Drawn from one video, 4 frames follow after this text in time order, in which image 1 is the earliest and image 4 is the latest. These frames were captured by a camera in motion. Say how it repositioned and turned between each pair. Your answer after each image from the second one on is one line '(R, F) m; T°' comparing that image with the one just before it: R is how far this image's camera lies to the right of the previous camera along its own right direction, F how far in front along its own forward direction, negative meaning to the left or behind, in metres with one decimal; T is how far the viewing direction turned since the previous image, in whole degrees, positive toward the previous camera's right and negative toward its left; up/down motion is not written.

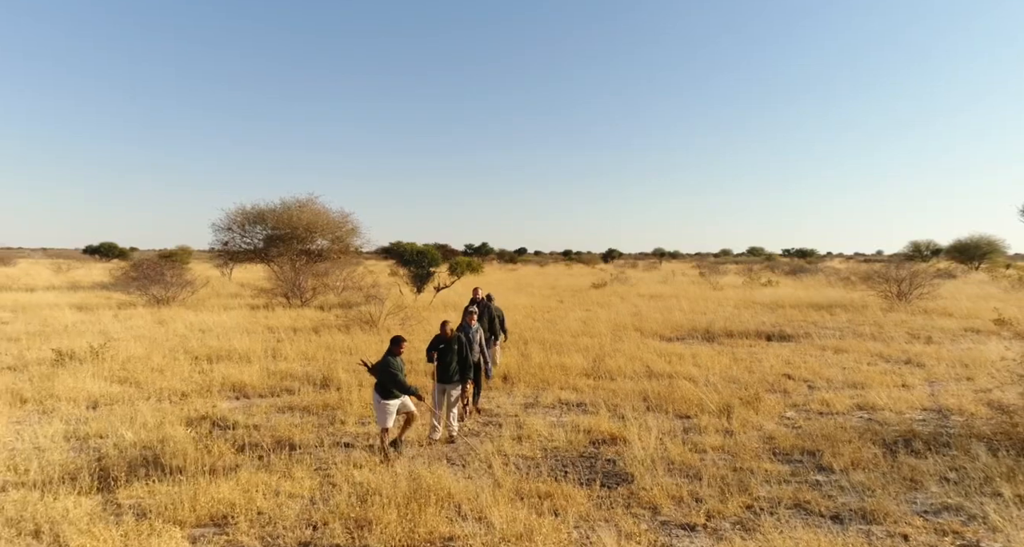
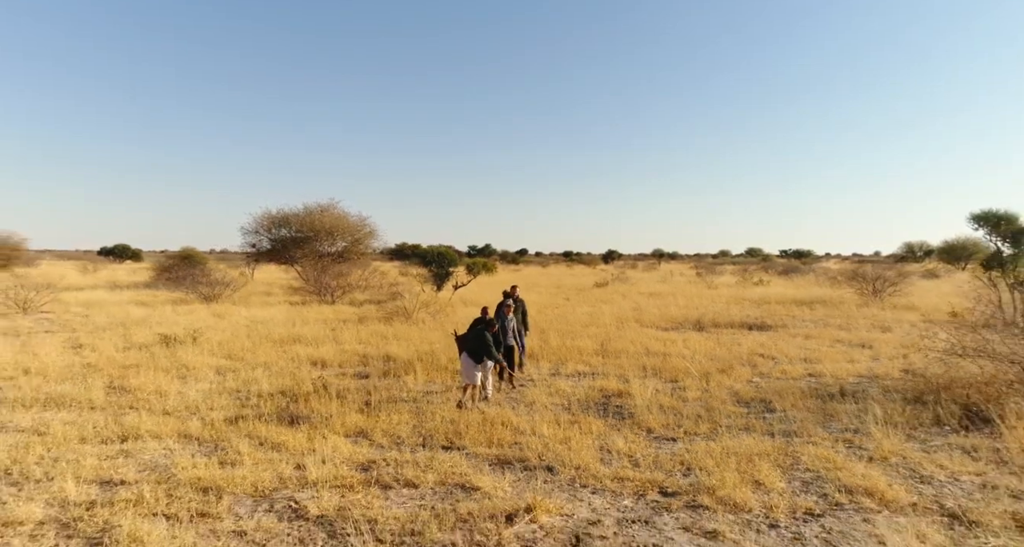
(-0.5, -2.2) m; 0°
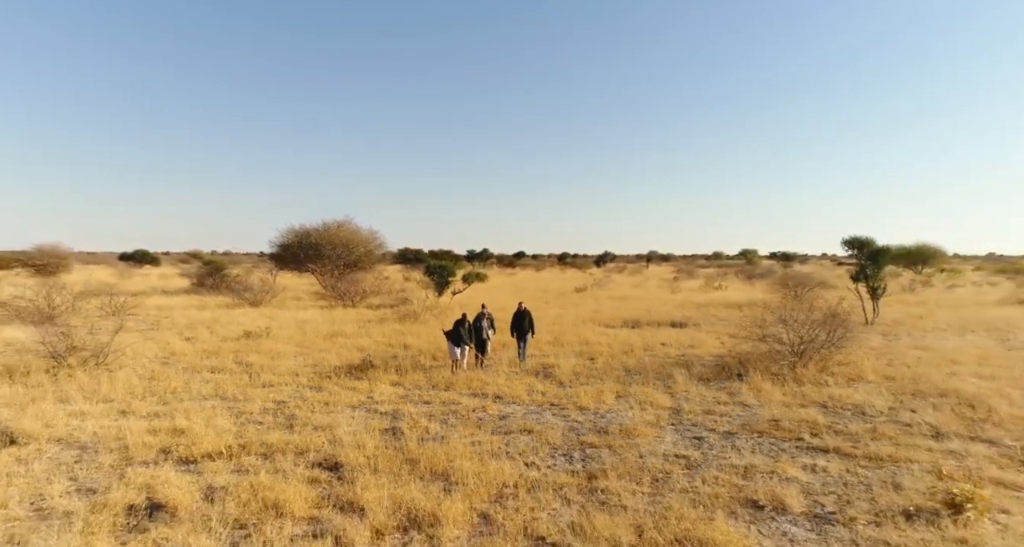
(+0.6, -5.2) m; 0°
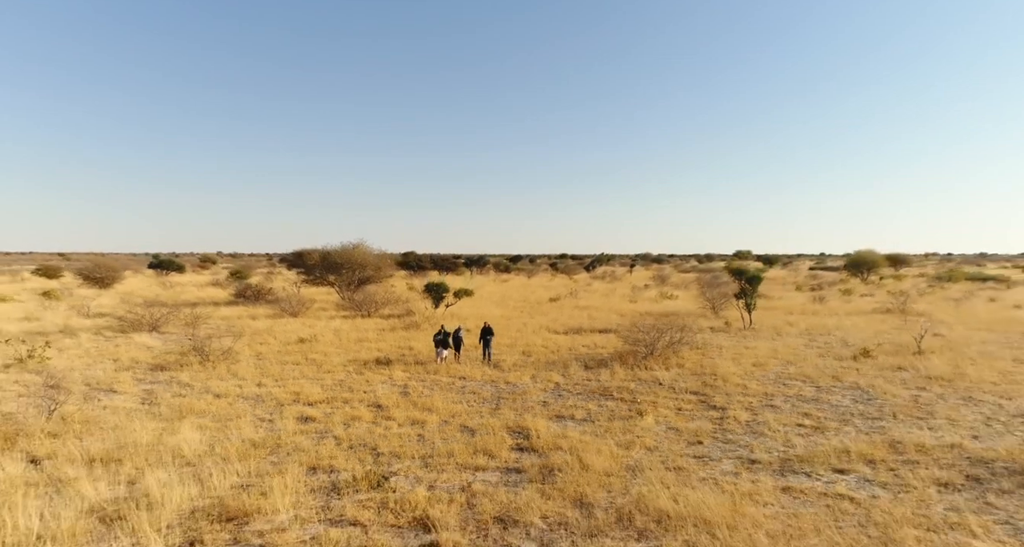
(+1.3, -8.0) m; 0°
